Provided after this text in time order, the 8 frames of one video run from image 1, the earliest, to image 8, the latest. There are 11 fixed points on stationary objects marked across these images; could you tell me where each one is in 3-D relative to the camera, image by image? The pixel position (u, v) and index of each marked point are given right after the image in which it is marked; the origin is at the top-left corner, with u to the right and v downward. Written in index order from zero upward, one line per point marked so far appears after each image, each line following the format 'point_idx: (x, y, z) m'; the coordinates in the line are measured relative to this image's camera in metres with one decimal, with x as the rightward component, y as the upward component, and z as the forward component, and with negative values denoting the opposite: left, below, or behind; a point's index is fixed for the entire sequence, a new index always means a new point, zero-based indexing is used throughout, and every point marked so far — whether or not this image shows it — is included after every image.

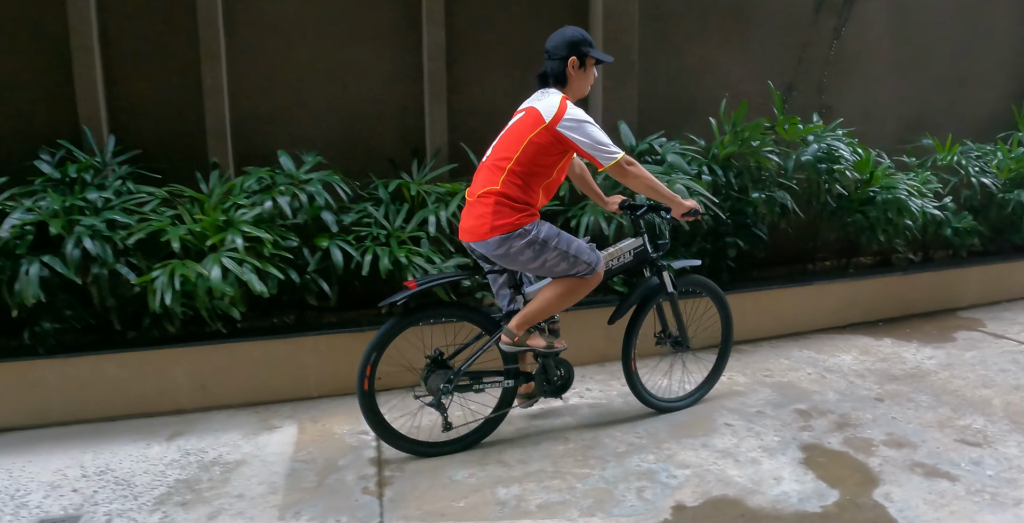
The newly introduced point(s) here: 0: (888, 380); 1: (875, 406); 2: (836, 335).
0: (+2.4, -0.7, +4.4) m
1: (+2.1, -0.8, +4.0) m
2: (+2.4, -0.5, +5.1) m
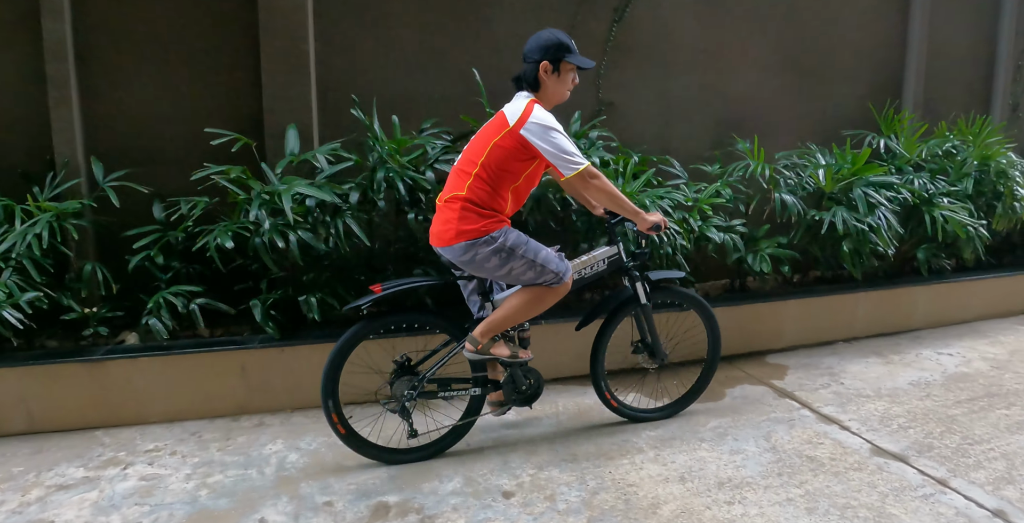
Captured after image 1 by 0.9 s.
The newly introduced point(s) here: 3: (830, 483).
0: (+0.2, -0.9, +3.1) m
1: (-0.1, -1.0, +2.8) m
2: (+0.3, -0.7, +3.8) m
3: (+1.3, -0.9, +2.8) m
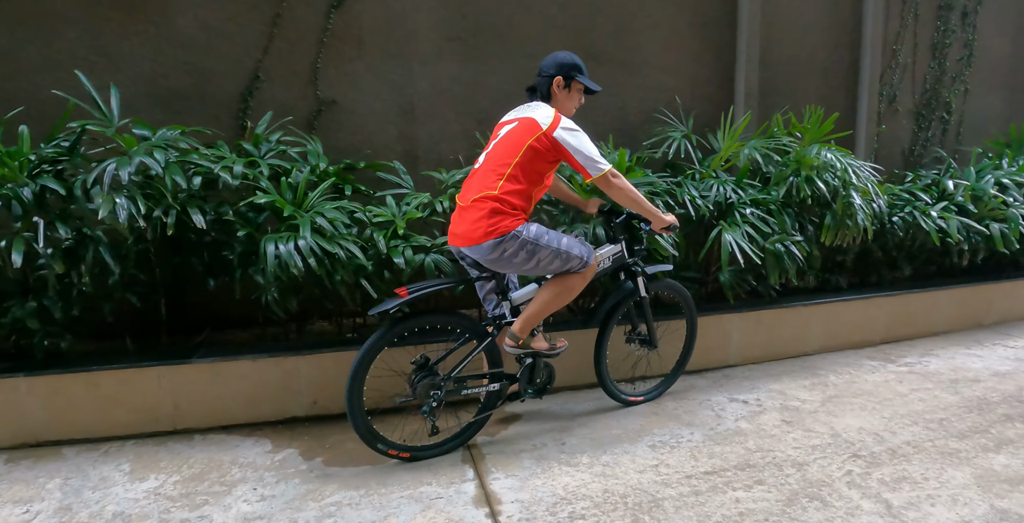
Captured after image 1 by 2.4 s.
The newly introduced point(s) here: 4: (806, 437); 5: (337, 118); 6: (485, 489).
0: (-1.4, -1.0, +2.3) m
1: (-1.7, -1.1, +2.0) m
2: (-1.2, -0.8, +3.0) m
3: (-0.4, -0.9, +1.9) m
4: (+1.2, -0.7, +2.7) m
5: (-0.9, +0.8, +3.6) m
6: (-0.1, -0.8, +2.4) m
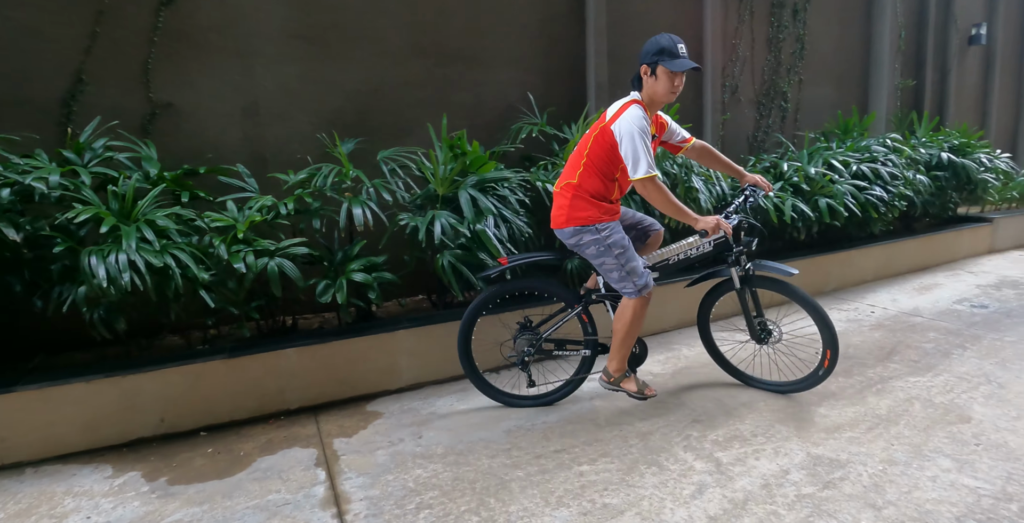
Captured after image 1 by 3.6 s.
0: (-1.9, -1.0, +2.0) m
1: (-2.2, -1.1, +1.7) m
2: (-1.8, -0.9, +2.8) m
3: (-0.8, -0.9, +1.8) m
4: (+0.6, -0.6, +2.8) m
5: (-1.7, +0.7, +3.4) m
6: (-0.6, -0.8, +2.4) m
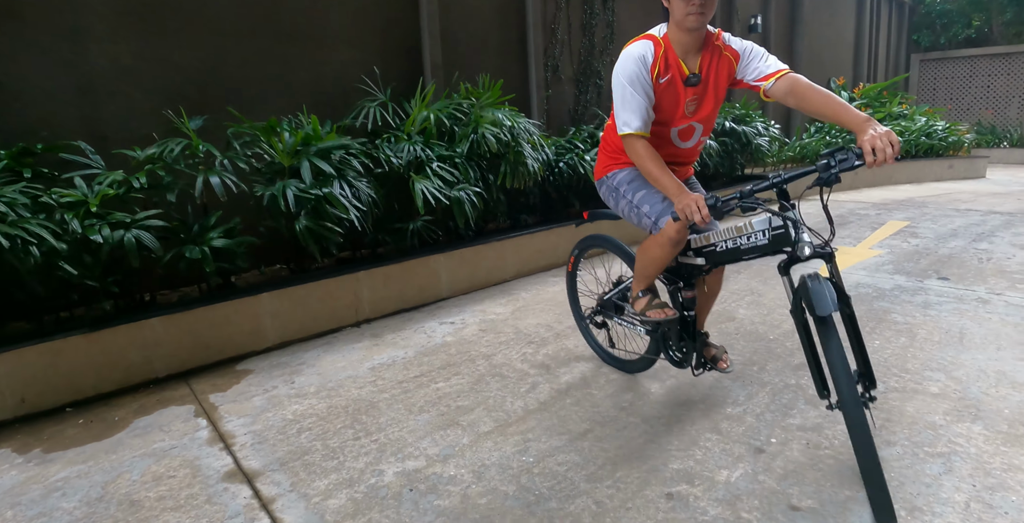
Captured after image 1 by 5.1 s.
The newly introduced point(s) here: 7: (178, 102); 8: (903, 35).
0: (-2.3, -1.0, +2.0) m
1: (-2.5, -1.1, +1.7) m
2: (-2.4, -0.8, +2.8) m
3: (-1.2, -0.8, +2.0) m
4: (-0.1, -0.4, +3.3) m
5: (-2.5, +0.8, +3.4) m
6: (-1.1, -0.7, +2.7) m
7: (-1.9, +0.9, +3.8) m
8: (+6.9, +4.0, +12.0) m
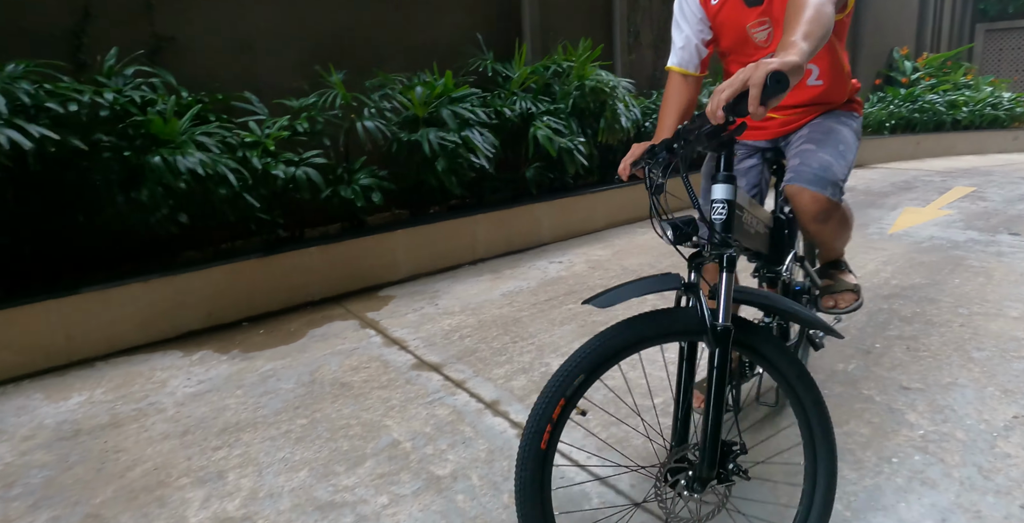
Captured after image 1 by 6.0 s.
0: (-1.7, -0.7, +2.6) m
1: (-2.0, -0.8, +2.3) m
2: (-1.8, -0.5, +3.3) m
3: (-0.6, -0.5, +2.5) m
4: (+0.5, -0.1, +3.8) m
5: (-1.9, +1.2, +3.9) m
6: (-0.6, -0.4, +3.2) m
7: (-1.2, +1.3, +4.3) m
8: (+8.0, +4.5, +12.0) m
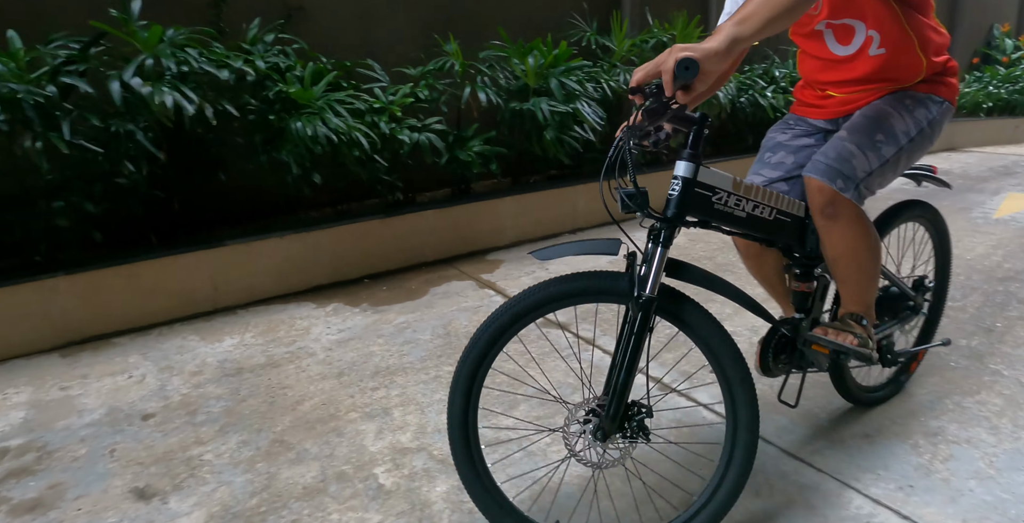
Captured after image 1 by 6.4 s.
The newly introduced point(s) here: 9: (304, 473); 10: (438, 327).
0: (-1.2, -0.5, +2.9) m
1: (-1.5, -0.6, +2.6) m
2: (-1.3, -0.2, +3.6) m
3: (-0.1, -0.4, +2.8) m
4: (+1.1, +0.1, +3.9) m
5: (-1.2, +1.4, +4.1) m
6: (0.0, -0.2, +3.4) m
7: (-0.5, +1.5, +4.5) m
8: (+9.2, +4.7, +11.4) m
9: (-0.7, -0.7, +2.2) m
10: (-0.3, -0.3, +3.1) m
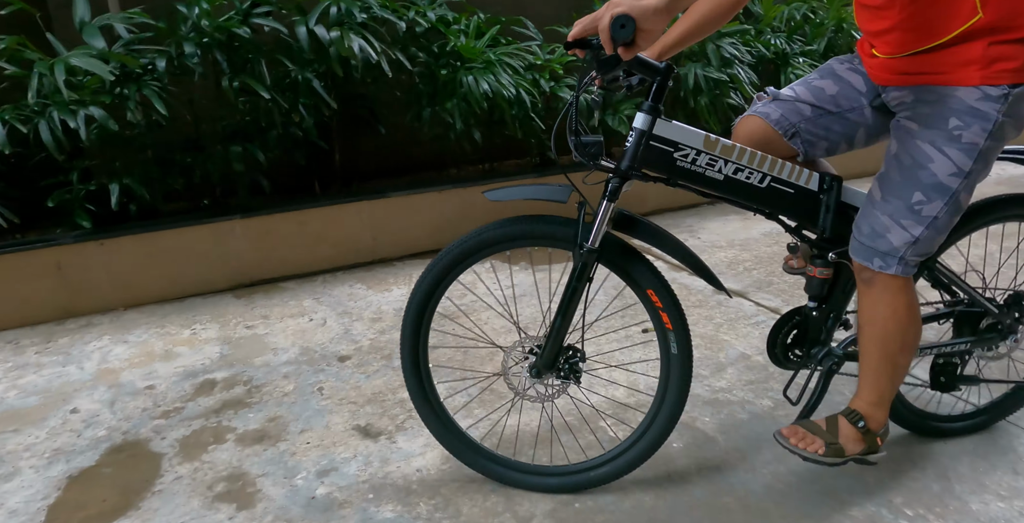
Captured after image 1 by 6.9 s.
0: (-0.5, -0.3, +2.9) m
1: (-0.7, -0.4, +2.7) m
2: (-0.4, 0.0, +3.7) m
3: (+0.6, -0.2, +2.7) m
4: (+2.0, +0.2, +3.8) m
5: (-0.3, +1.7, +4.1) m
6: (+0.8, 0.0, +3.3) m
7: (+0.4, +1.8, +4.4) m
8: (+10.8, +4.7, +10.6) m
9: (+0.1, -0.5, +2.3) m
10: (+0.5, -0.1, +3.1) m
